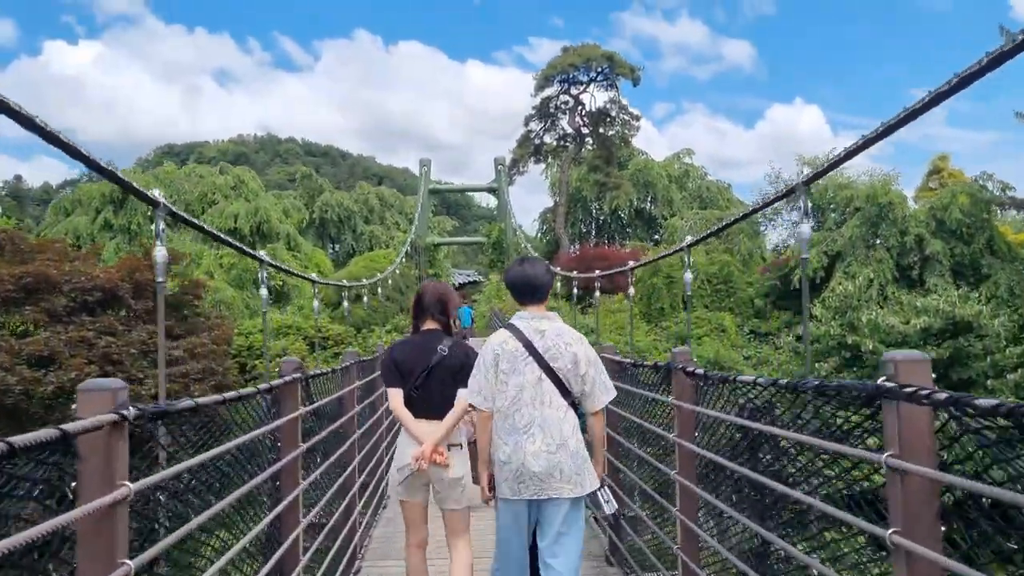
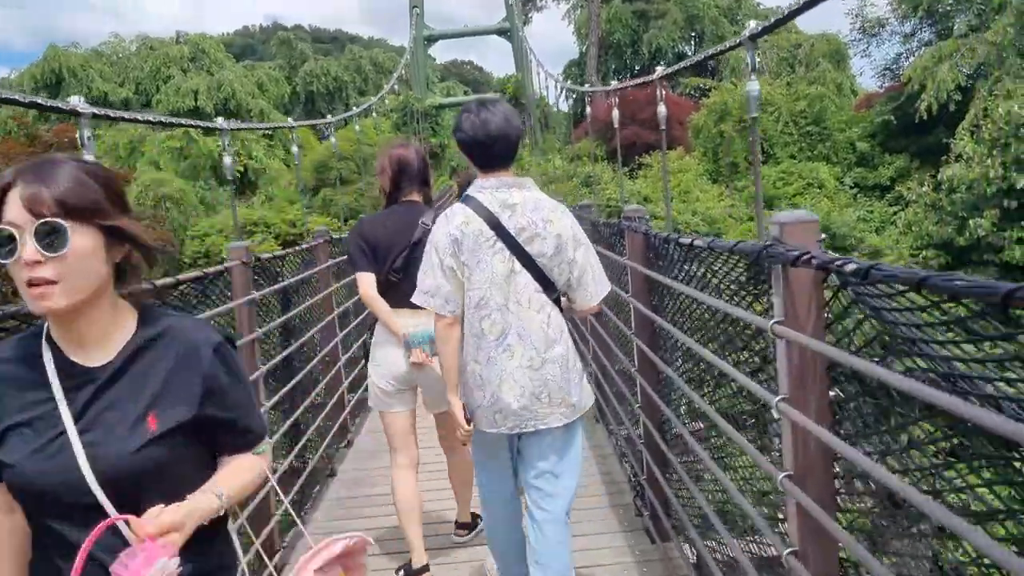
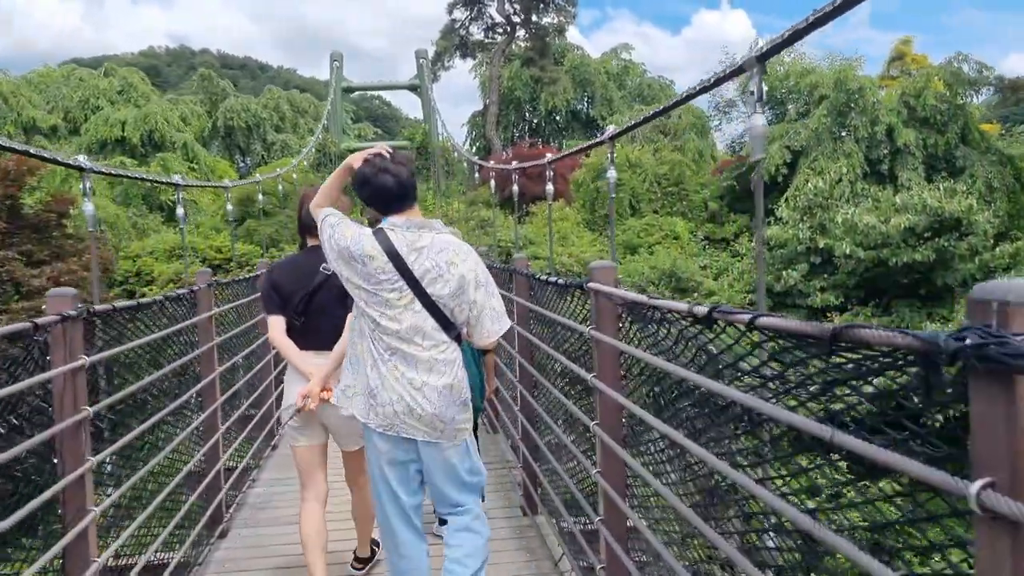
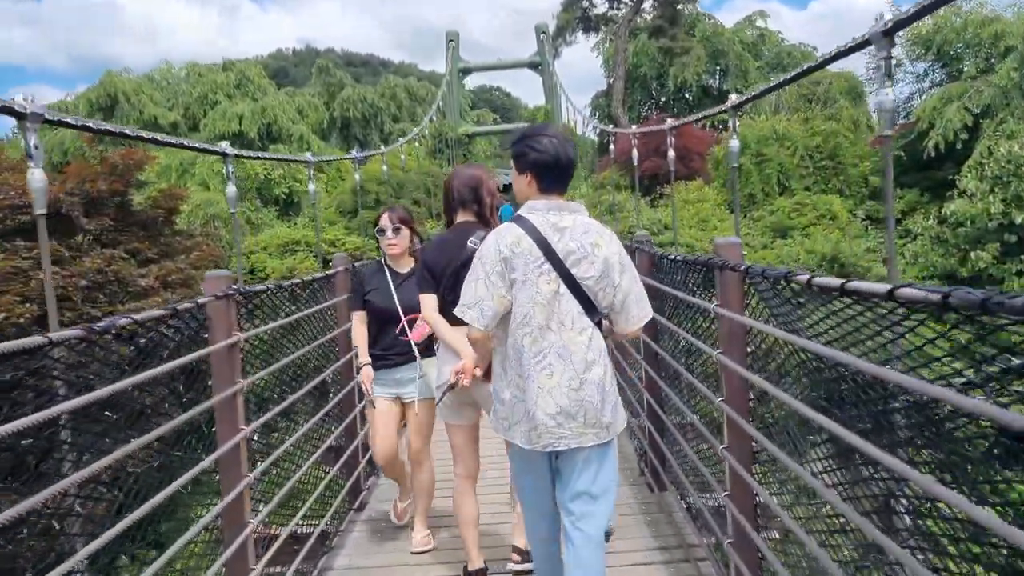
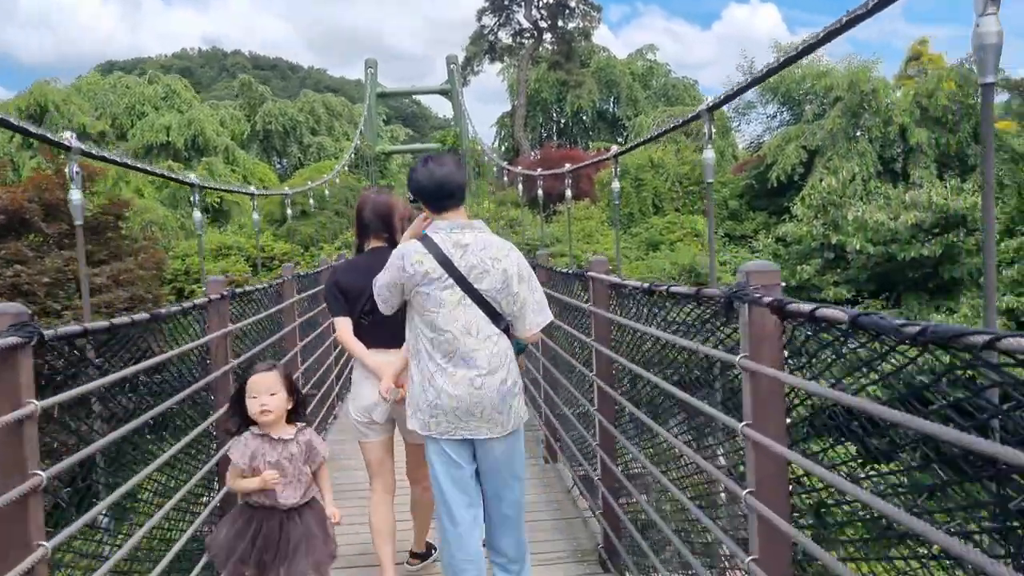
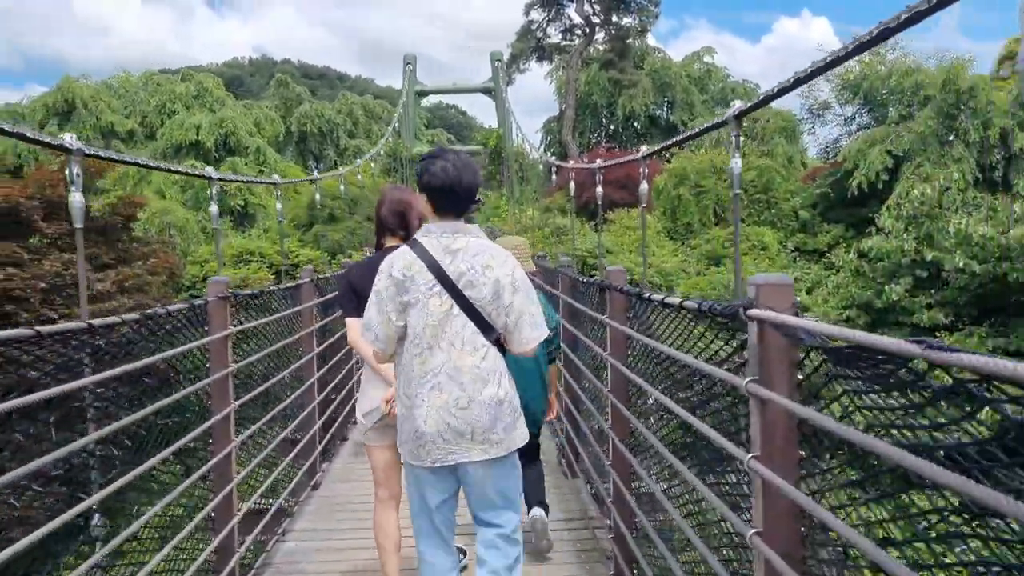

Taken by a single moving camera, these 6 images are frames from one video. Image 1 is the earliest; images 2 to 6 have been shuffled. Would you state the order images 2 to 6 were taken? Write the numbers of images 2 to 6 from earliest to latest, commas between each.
5, 3, 6, 4, 2
